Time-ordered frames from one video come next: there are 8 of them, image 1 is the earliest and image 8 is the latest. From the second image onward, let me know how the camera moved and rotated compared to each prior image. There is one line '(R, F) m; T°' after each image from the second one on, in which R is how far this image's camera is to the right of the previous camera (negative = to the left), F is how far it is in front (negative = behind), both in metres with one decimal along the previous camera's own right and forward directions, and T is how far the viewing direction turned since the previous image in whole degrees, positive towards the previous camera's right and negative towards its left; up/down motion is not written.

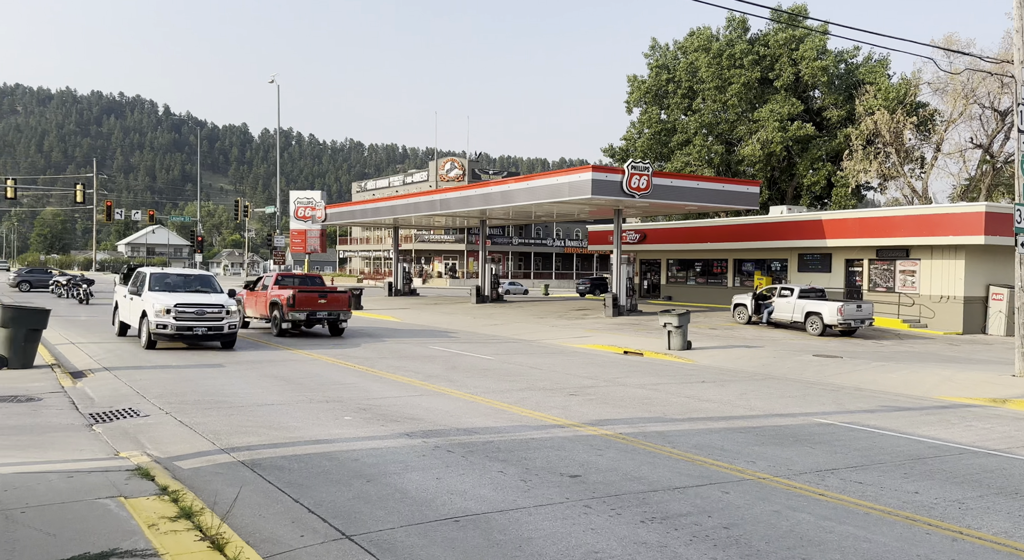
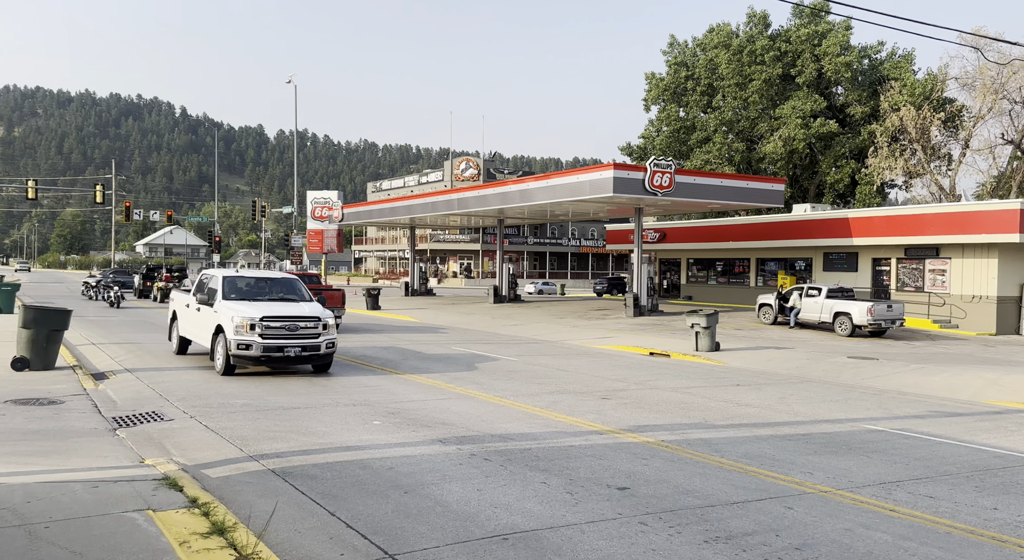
(-0.2, +0.4) m; -1°
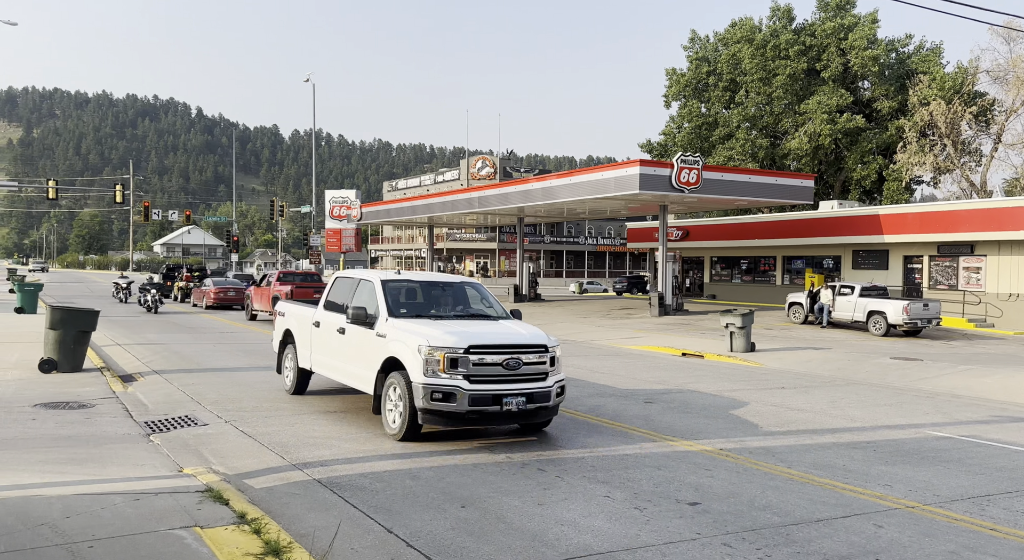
(-0.3, +0.4) m; -1°
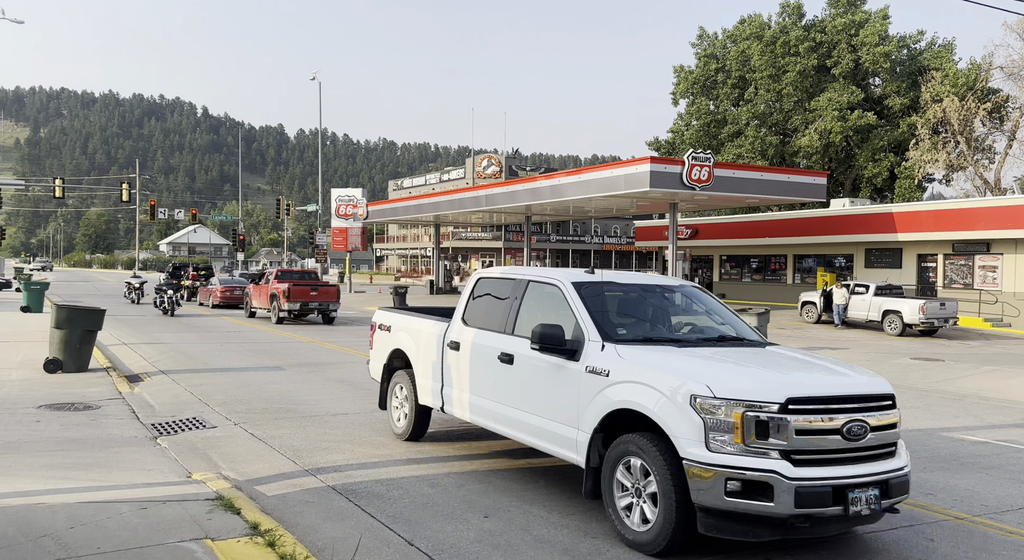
(-0.1, +0.3) m; 0°
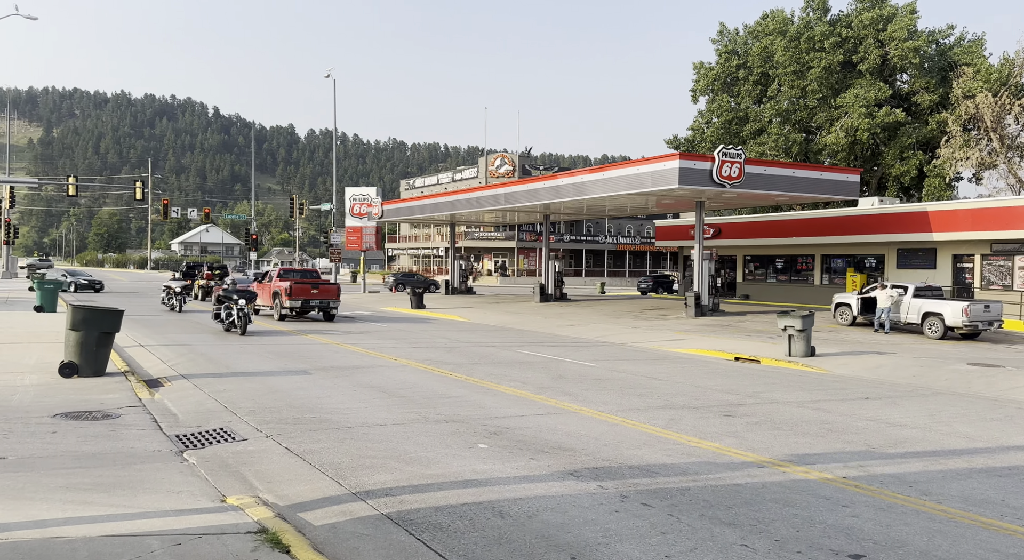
(-0.4, +0.8) m; -1°
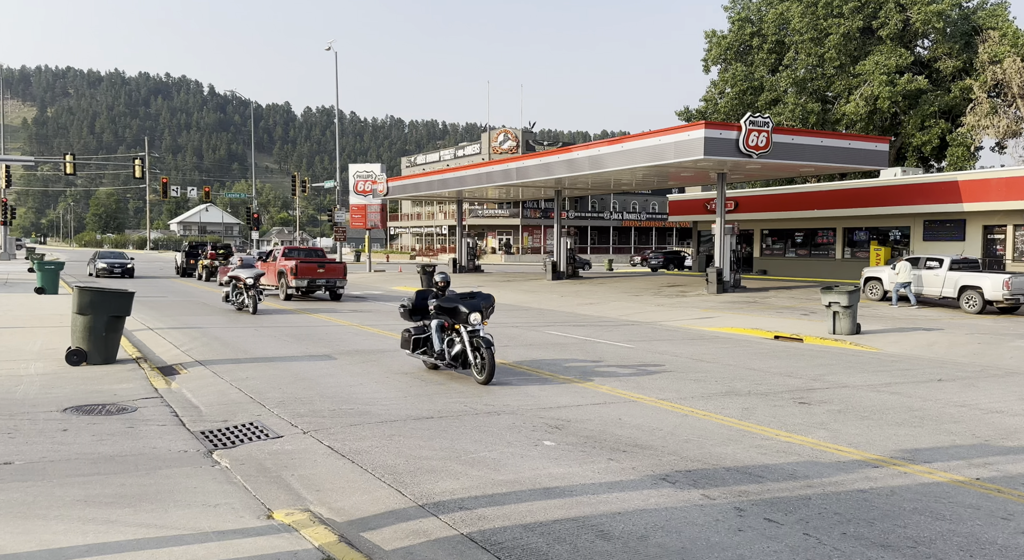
(-0.6, +1.0) m; 0°
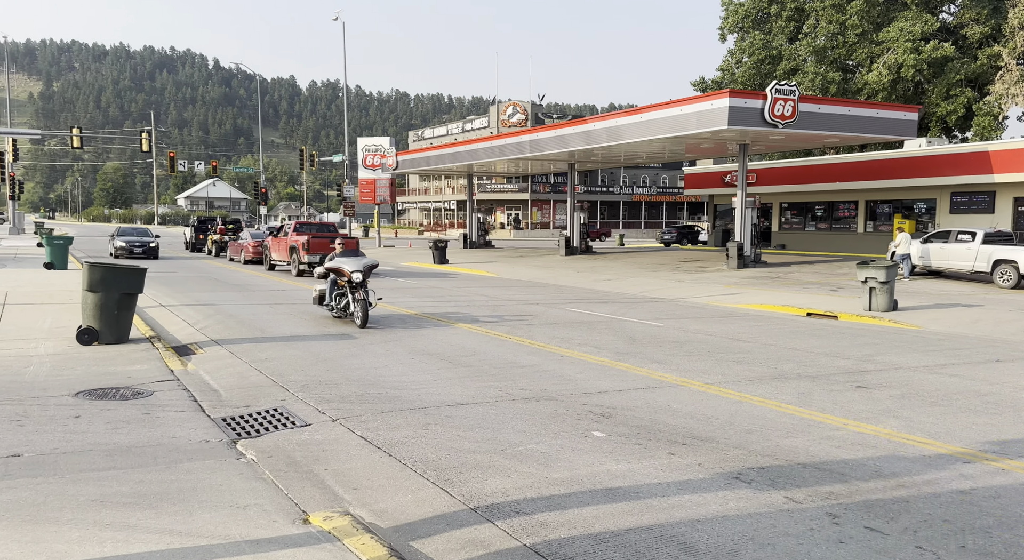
(-0.3, +0.6) m; 0°
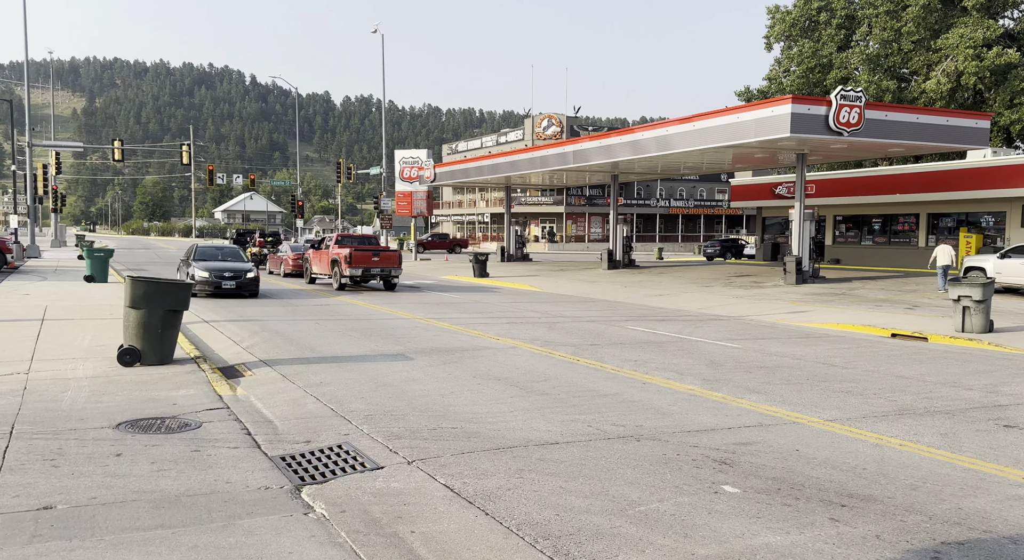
(-0.6, +1.1) m; -2°
